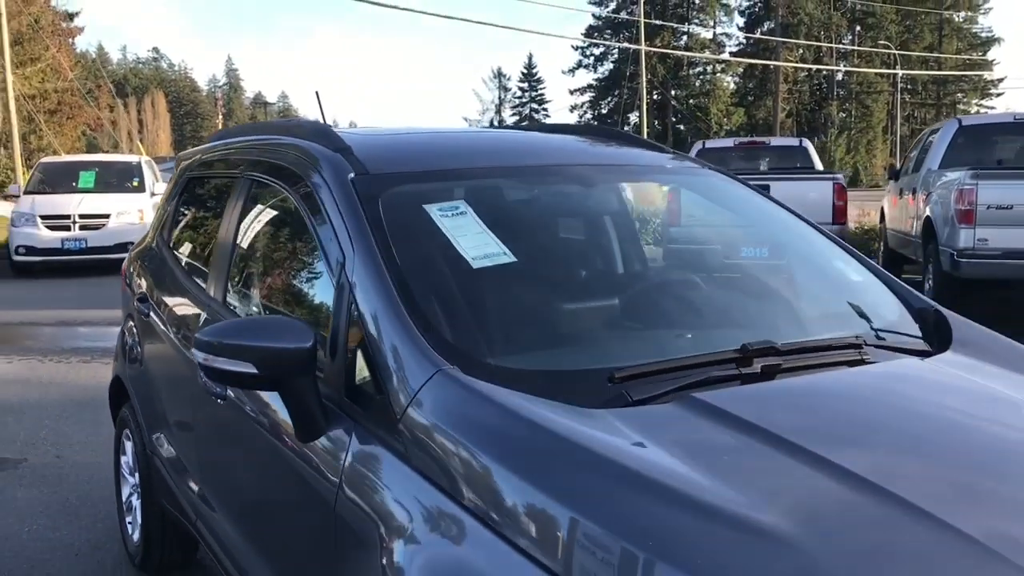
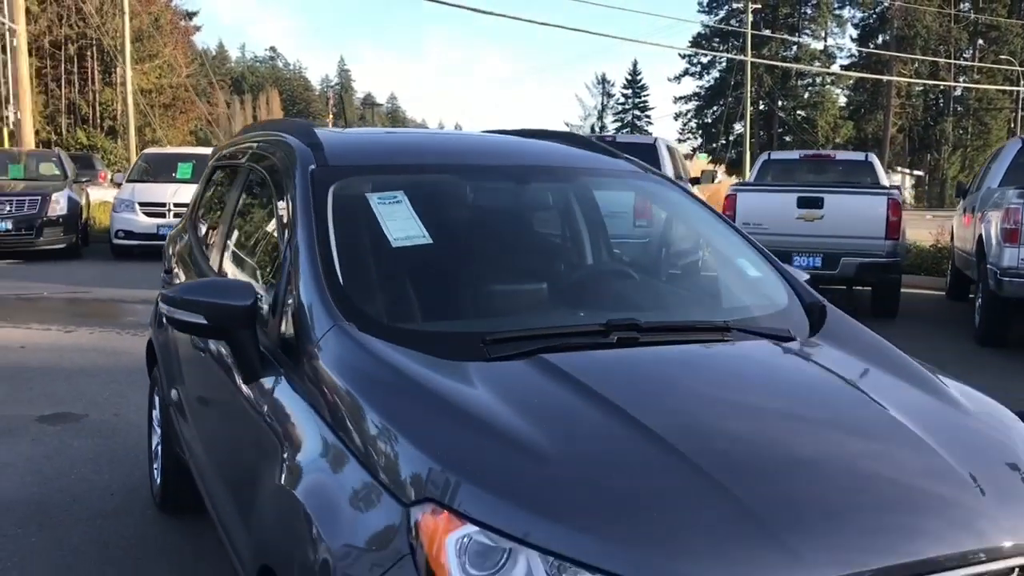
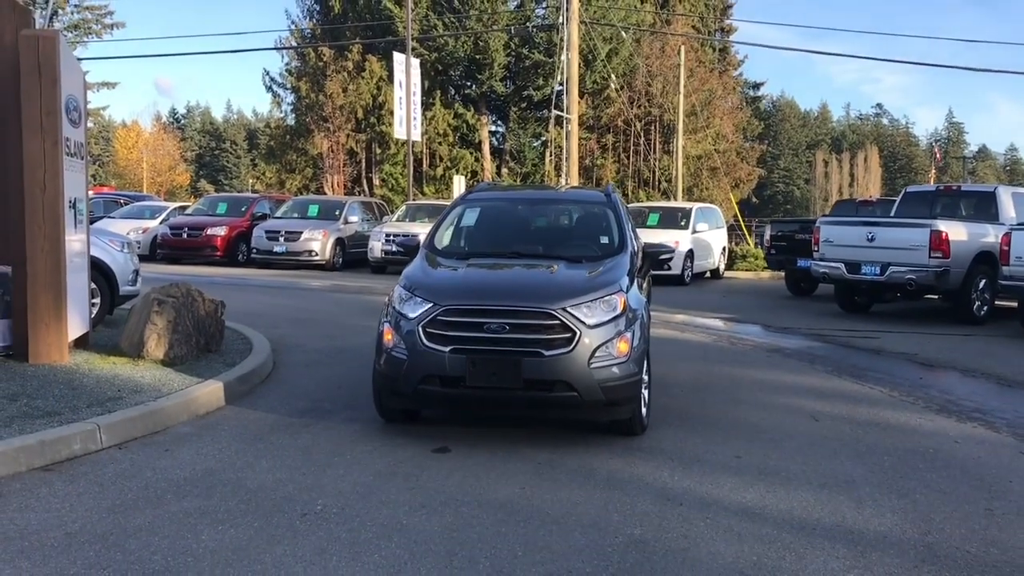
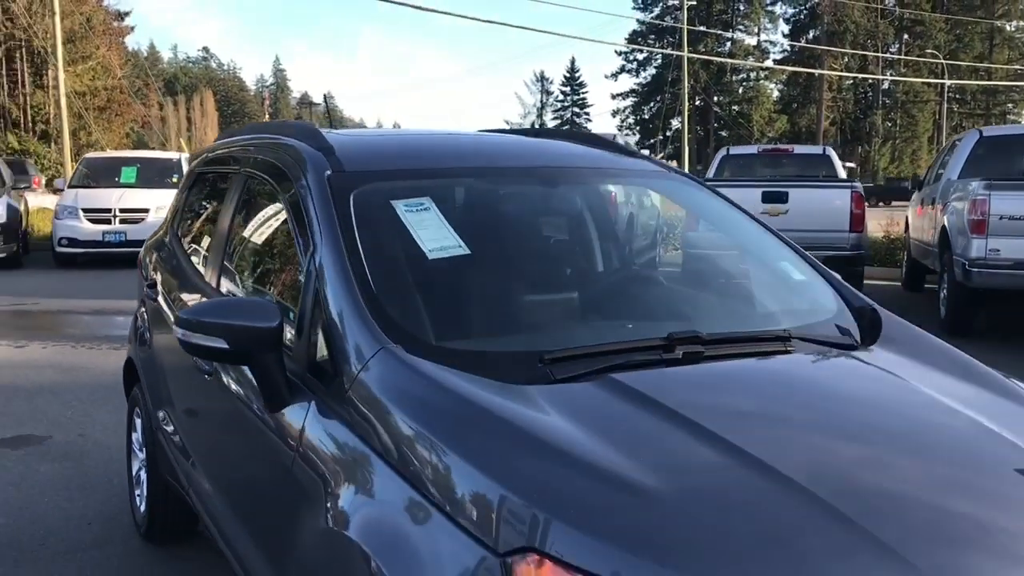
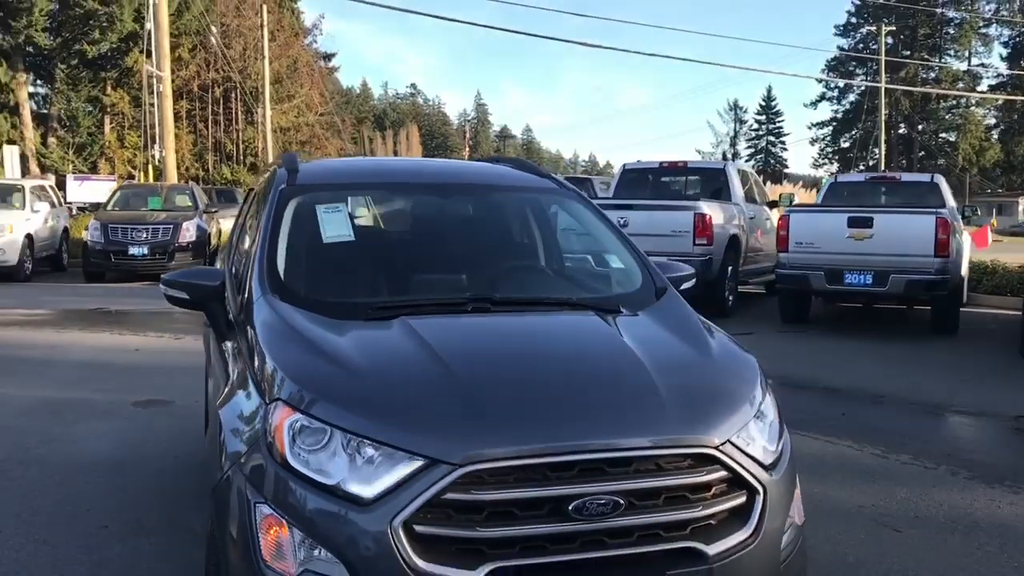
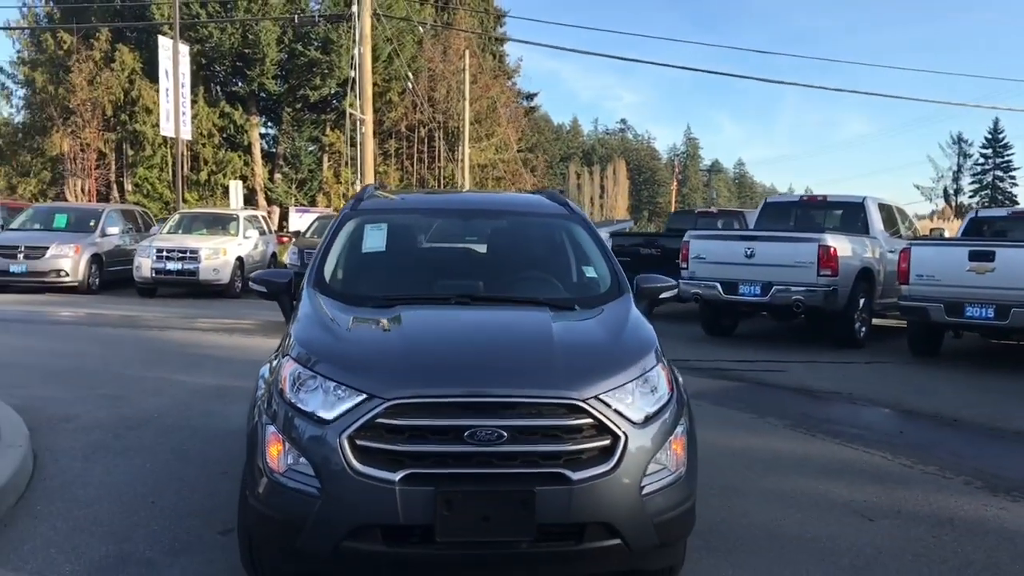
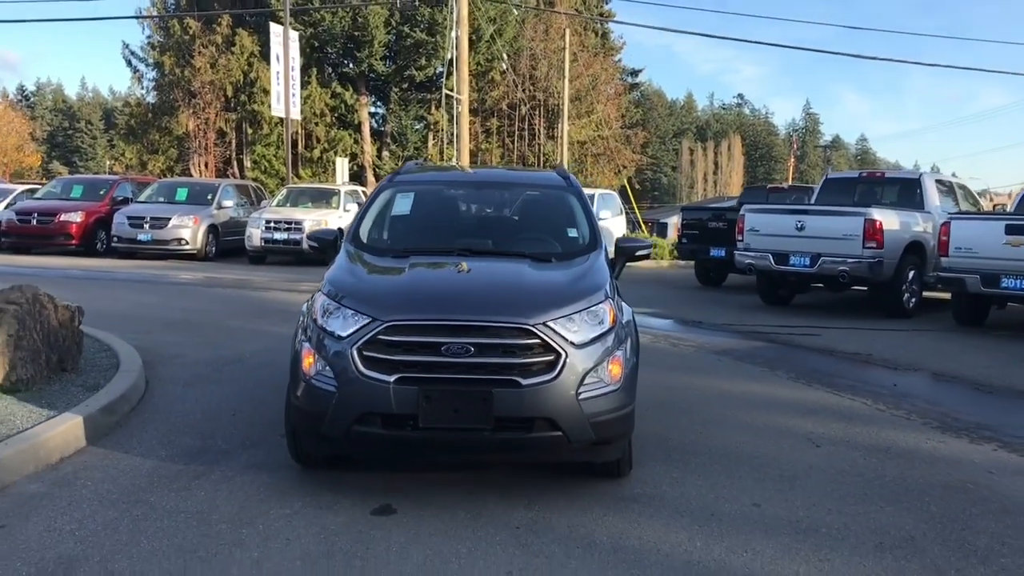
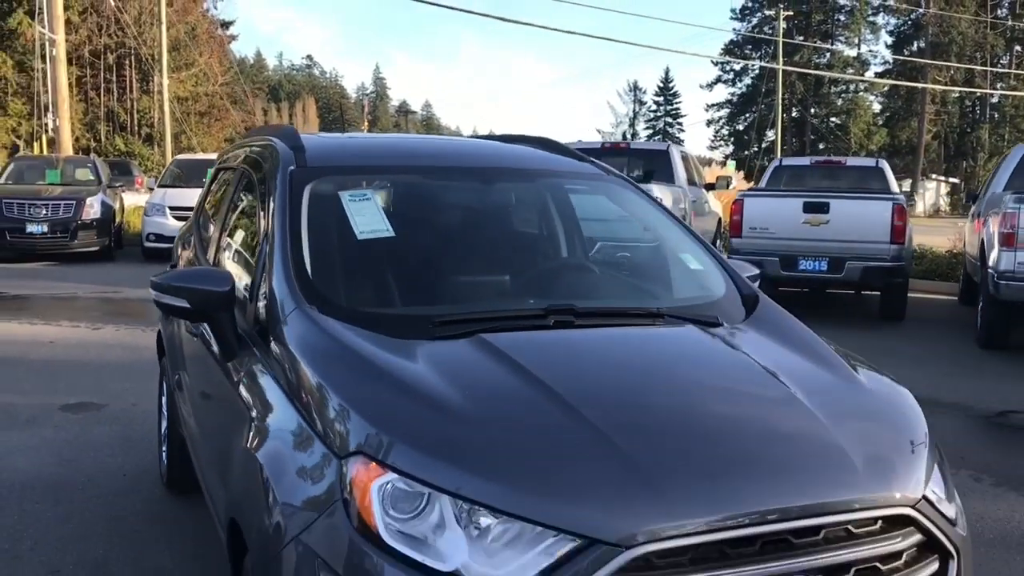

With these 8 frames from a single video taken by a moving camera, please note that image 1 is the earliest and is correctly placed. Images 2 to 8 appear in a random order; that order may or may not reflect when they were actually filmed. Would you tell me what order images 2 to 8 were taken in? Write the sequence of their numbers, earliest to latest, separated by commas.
4, 2, 8, 5, 6, 7, 3
